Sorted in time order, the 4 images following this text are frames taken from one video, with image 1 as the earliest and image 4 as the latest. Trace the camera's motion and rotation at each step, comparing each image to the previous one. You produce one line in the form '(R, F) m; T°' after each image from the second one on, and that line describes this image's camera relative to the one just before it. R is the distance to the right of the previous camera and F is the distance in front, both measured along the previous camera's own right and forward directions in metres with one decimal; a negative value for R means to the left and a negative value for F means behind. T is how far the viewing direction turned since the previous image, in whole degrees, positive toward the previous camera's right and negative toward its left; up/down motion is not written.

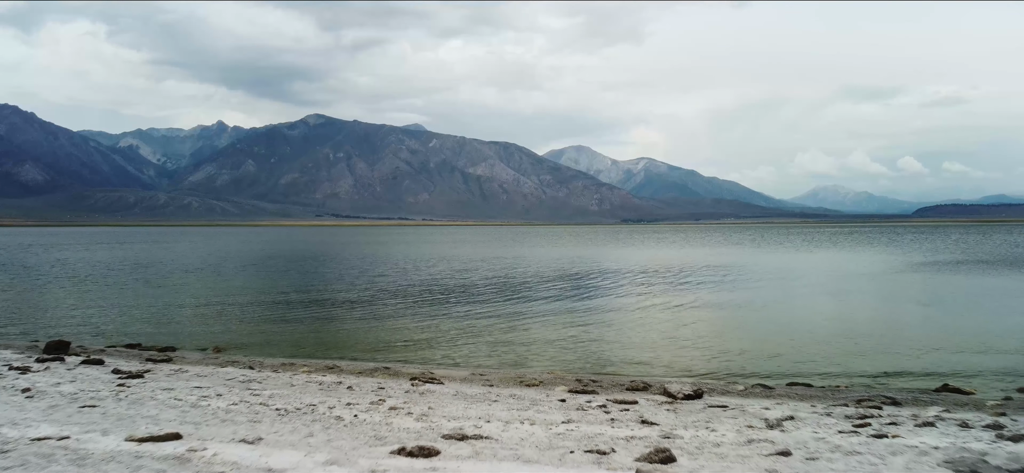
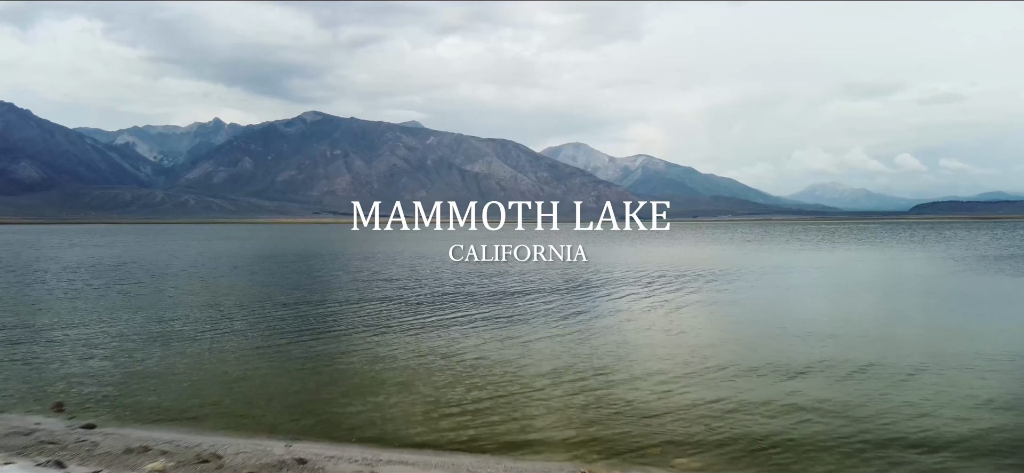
(-0.7, +2.1) m; 0°
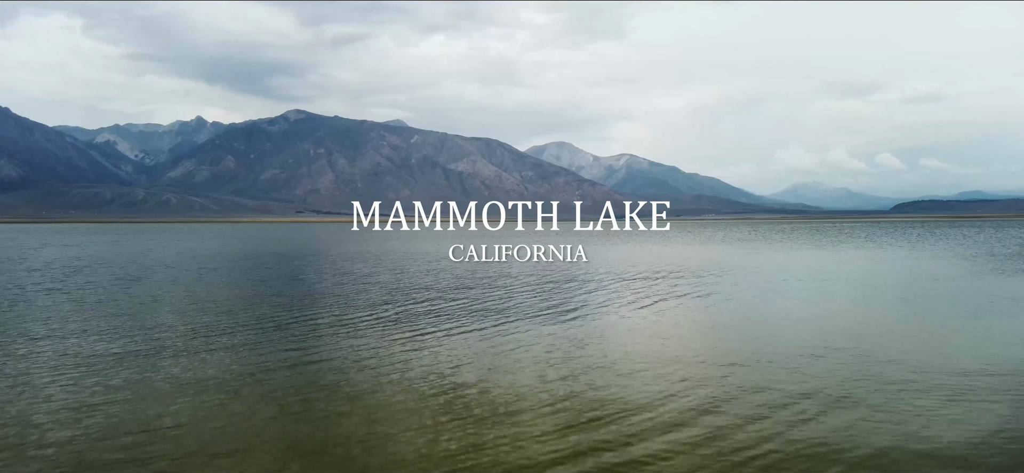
(-3.2, +0.5) m; +1°
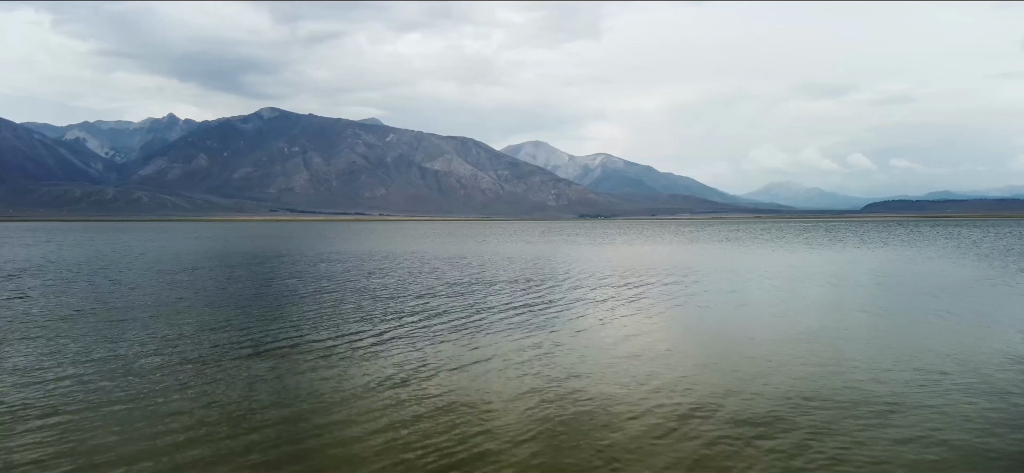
(-4.2, +0.7) m; +2°
